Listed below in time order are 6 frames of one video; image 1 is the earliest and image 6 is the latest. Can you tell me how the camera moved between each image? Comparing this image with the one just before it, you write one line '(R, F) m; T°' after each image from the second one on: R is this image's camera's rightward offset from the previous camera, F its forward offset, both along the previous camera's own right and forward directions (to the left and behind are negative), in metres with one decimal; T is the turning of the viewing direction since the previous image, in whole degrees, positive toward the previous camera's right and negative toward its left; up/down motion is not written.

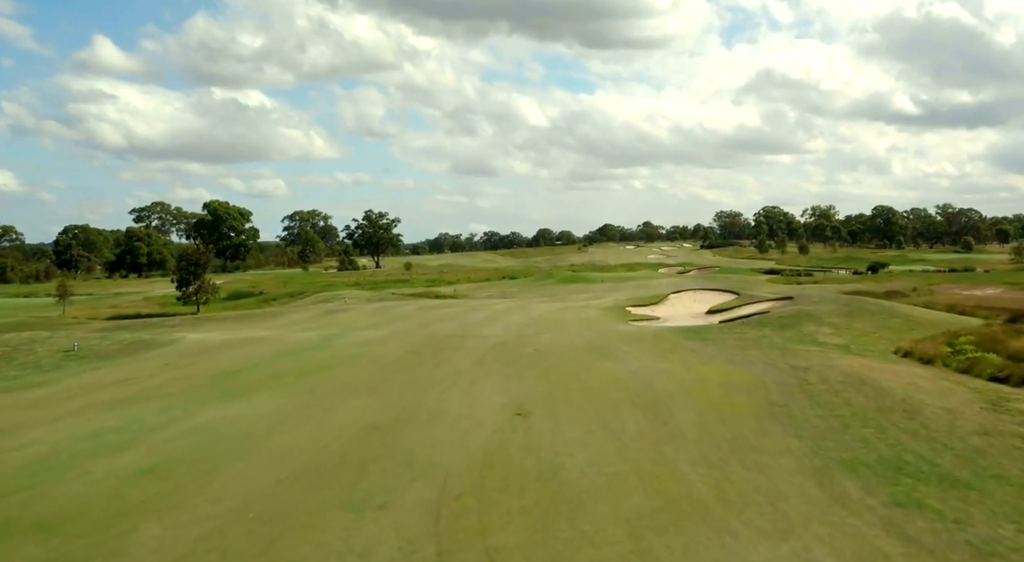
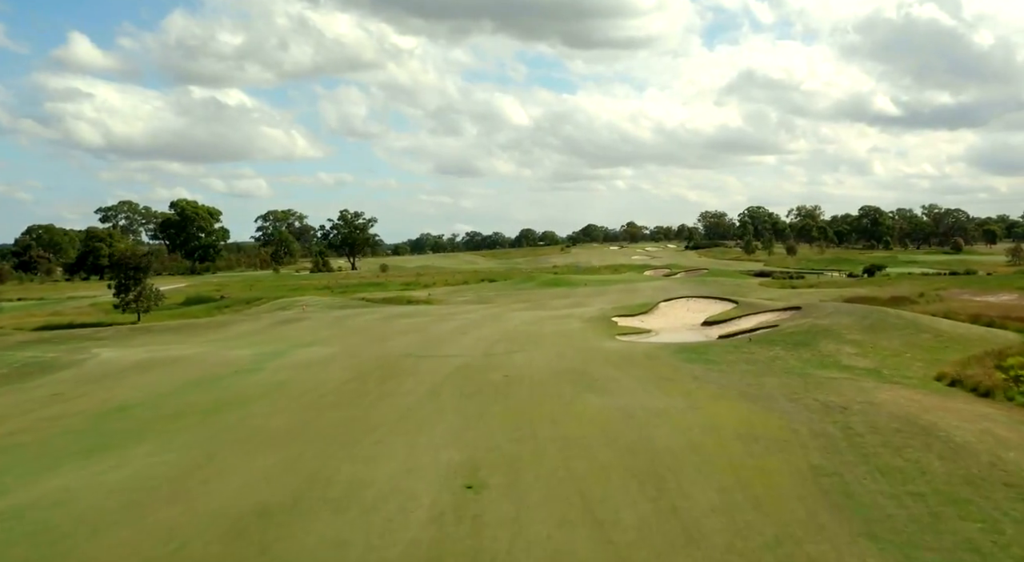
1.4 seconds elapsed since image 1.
(+0.7, +5.6) m; +1°
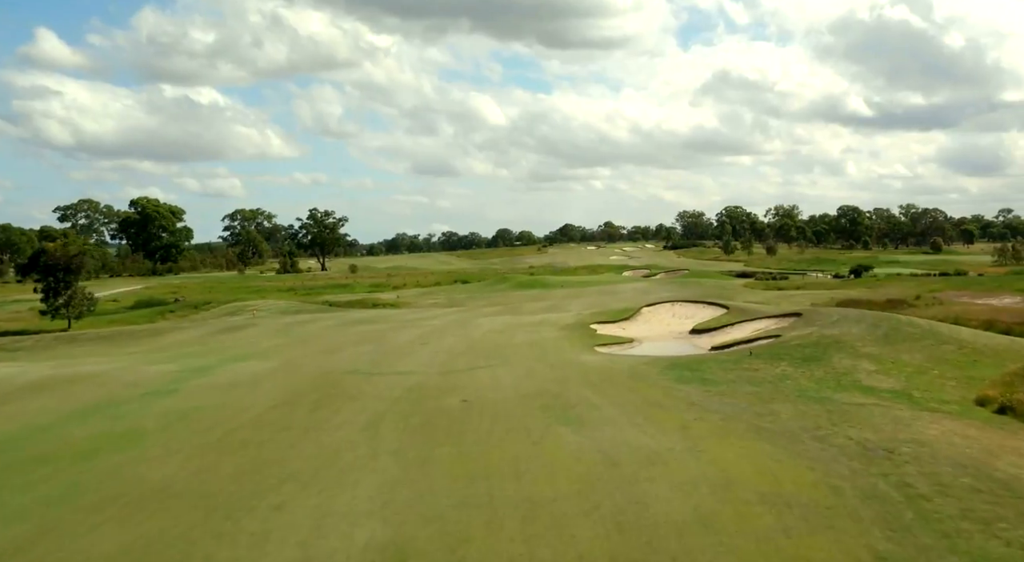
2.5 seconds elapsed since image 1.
(+0.5, +4.6) m; +2°
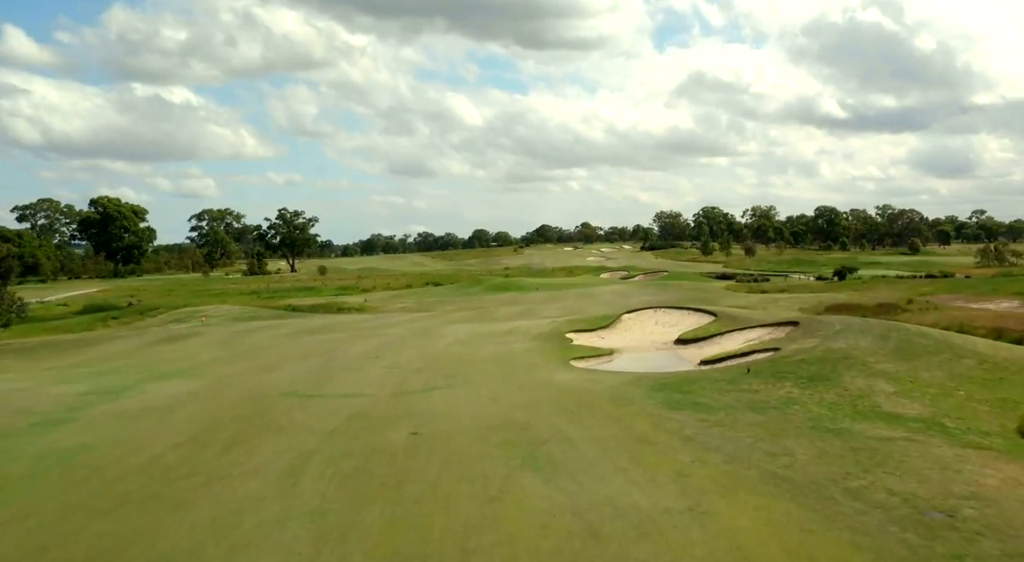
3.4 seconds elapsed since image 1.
(+0.4, +3.7) m; +2°
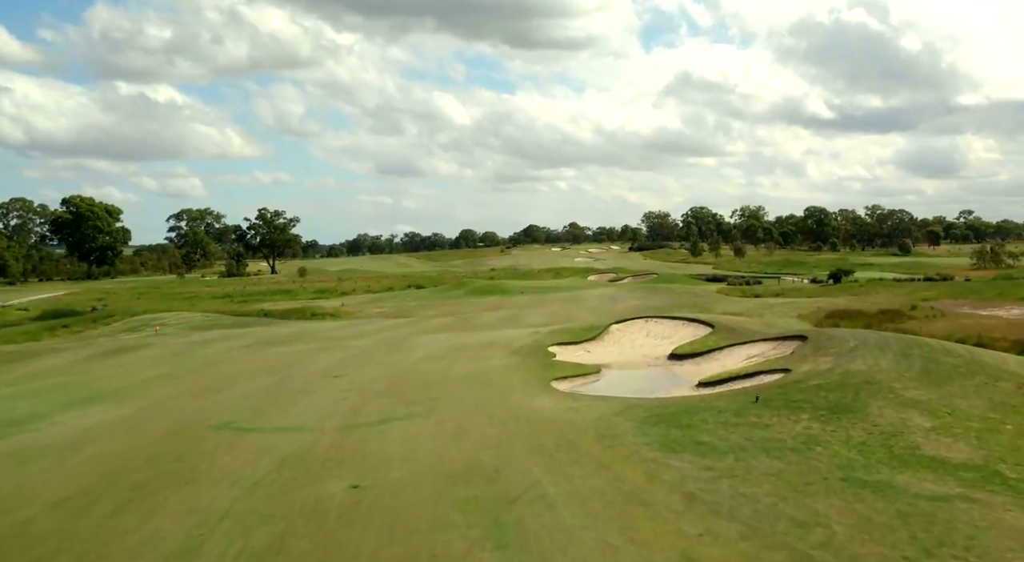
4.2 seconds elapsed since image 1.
(+0.5, +3.5) m; +1°
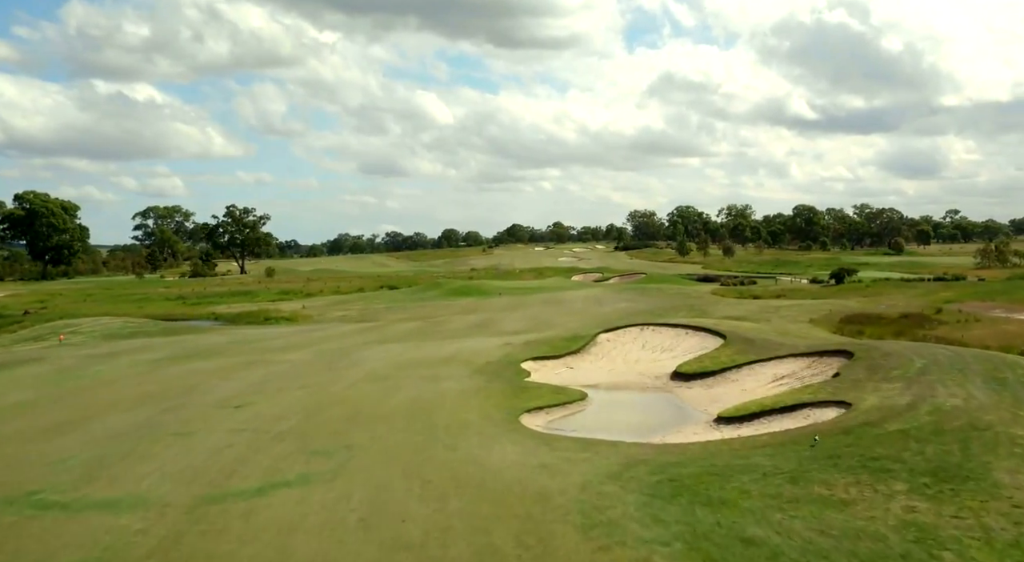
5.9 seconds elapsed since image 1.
(+0.7, +6.7) m; +1°
